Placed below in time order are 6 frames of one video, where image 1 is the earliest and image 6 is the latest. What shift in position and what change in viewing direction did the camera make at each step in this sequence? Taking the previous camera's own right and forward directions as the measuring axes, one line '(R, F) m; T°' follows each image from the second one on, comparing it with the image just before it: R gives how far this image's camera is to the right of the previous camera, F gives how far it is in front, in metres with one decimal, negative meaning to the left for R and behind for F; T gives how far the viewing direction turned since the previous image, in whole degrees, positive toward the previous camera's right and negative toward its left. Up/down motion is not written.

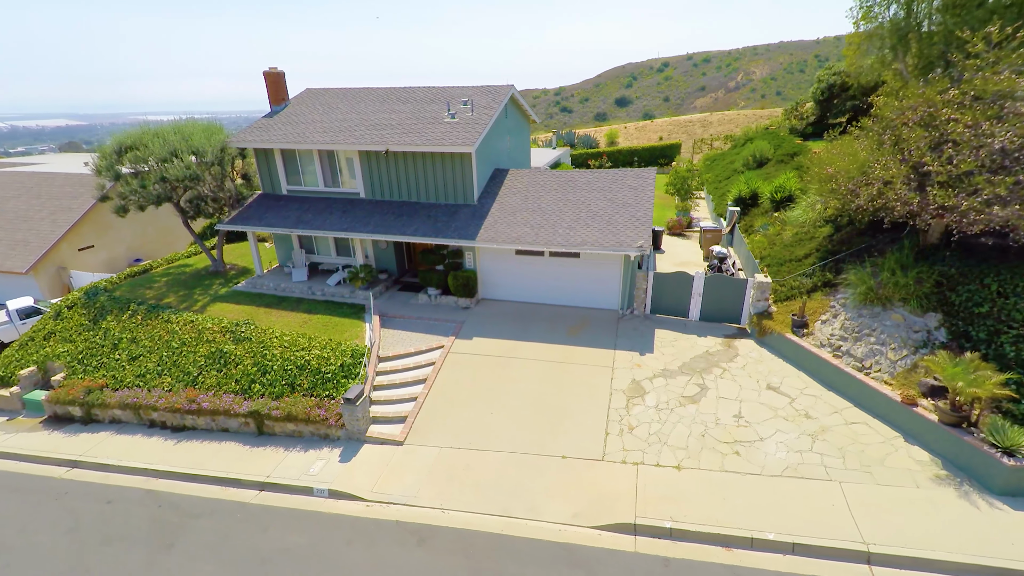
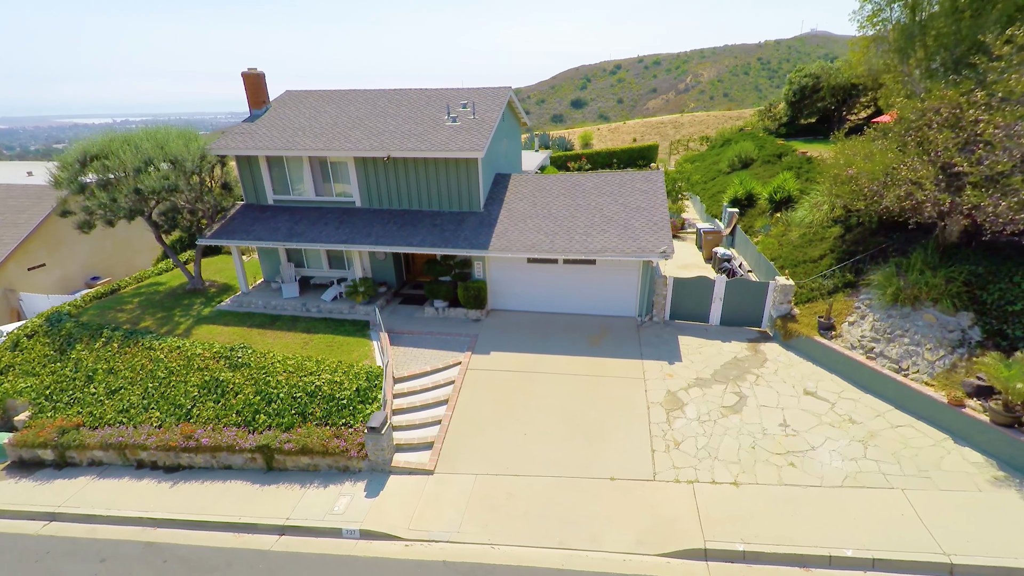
(-1.7, +0.8) m; +5°
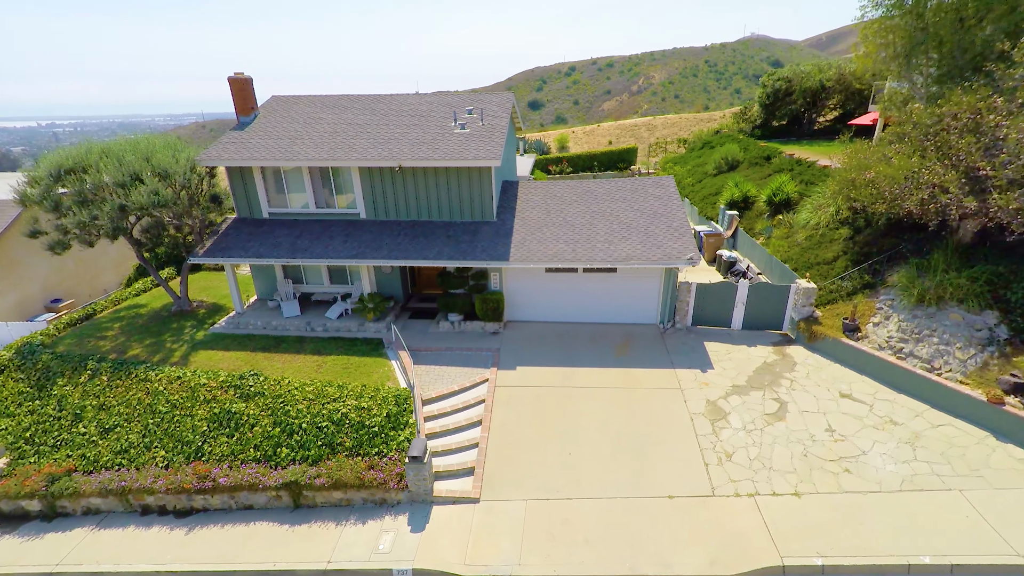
(-1.8, +0.6) m; +4°
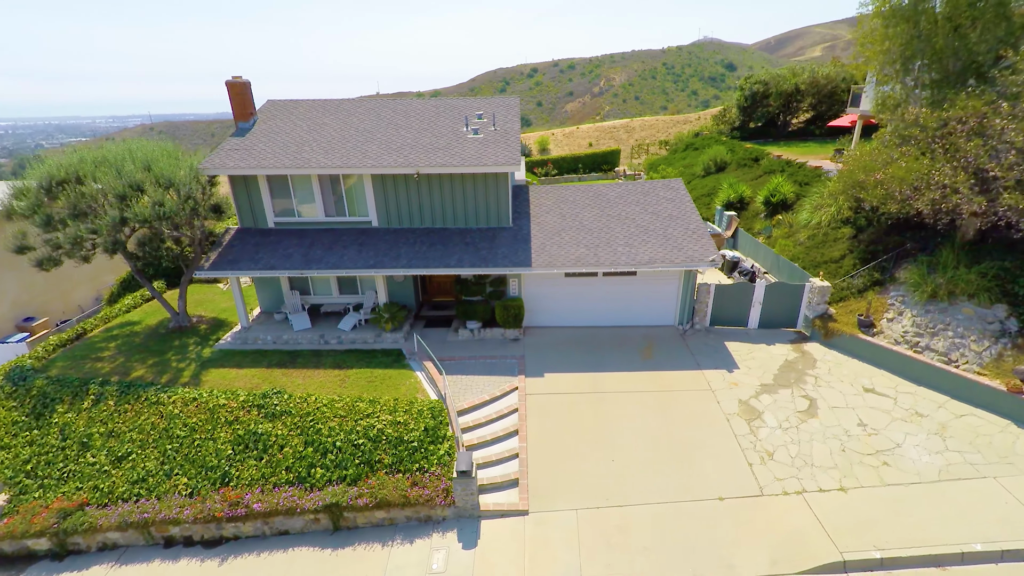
(-1.7, +0.2) m; +4°
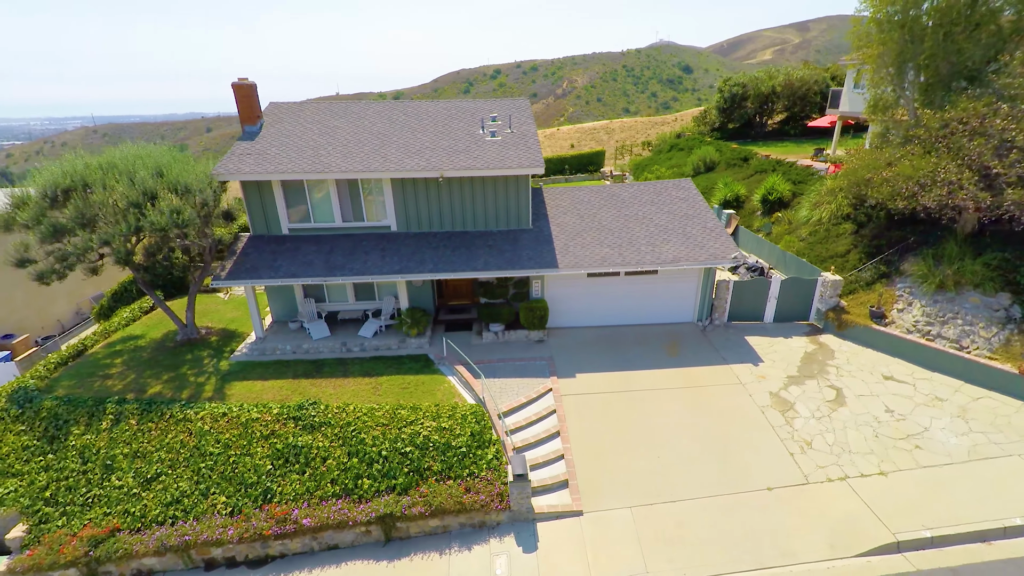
(-1.8, +0.1) m; +4°
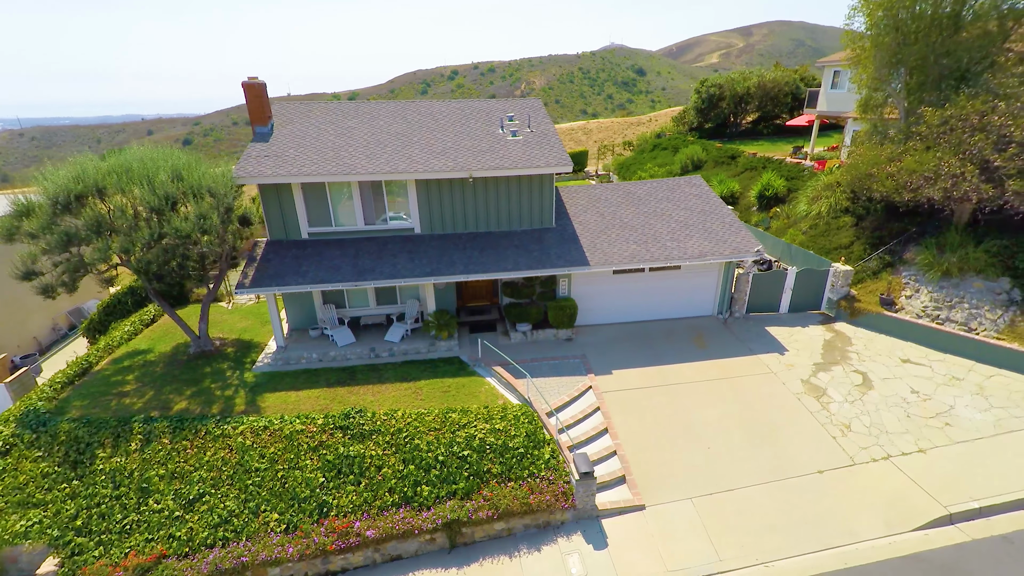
(-2.1, +0.1) m; +4°
